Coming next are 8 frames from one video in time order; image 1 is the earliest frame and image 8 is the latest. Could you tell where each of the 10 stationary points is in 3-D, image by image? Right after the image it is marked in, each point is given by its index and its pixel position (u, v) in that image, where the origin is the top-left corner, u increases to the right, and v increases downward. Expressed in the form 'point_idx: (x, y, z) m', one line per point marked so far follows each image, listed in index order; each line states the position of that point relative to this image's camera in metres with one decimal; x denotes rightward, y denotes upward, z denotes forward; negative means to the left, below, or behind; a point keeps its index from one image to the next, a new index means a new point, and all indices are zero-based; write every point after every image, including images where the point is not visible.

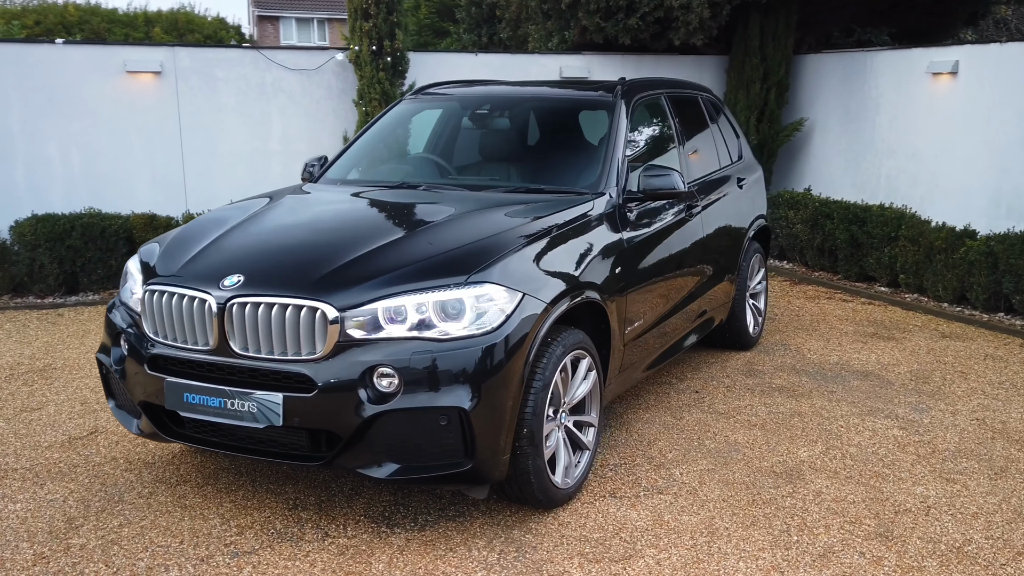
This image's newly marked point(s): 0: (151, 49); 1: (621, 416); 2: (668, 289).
0: (-3.1, +2.1, +8.2) m
1: (+0.5, -0.6, +4.3) m
2: (+0.7, 0.0, +4.4) m
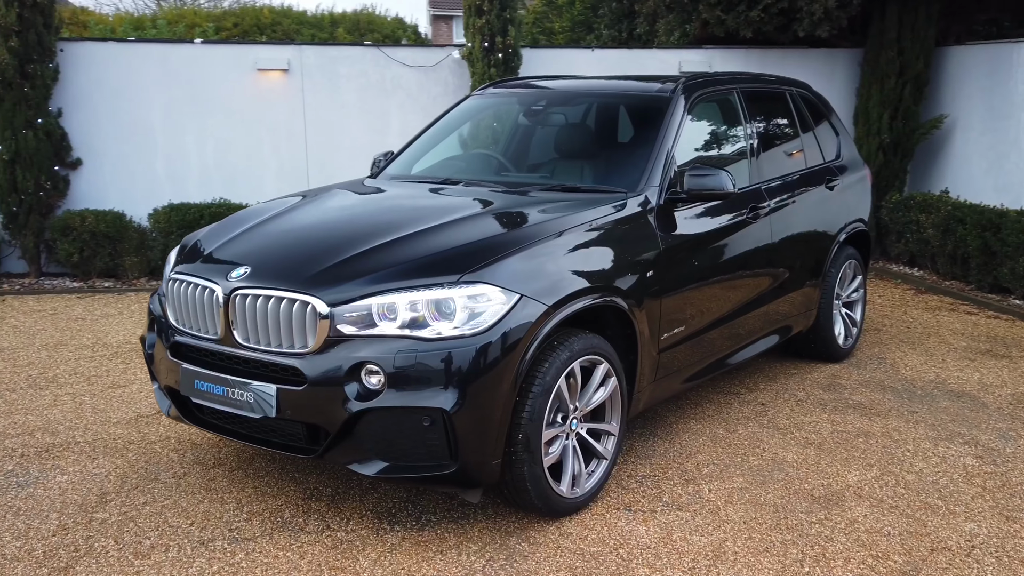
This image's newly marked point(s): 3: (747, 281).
0: (-2.1, +2.2, +8.6) m
1: (+0.7, -0.6, +4.1) m
2: (+1.0, 0.0, +4.2) m
3: (+1.1, +0.1, +4.4) m
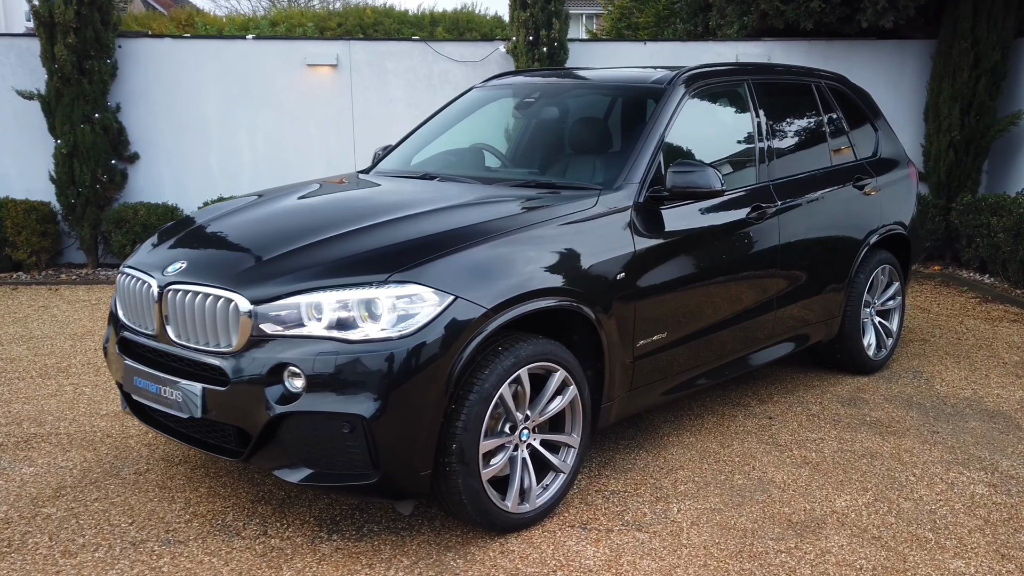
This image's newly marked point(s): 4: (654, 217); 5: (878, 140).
0: (-1.7, +2.2, +8.6) m
1: (+0.6, -0.6, +3.9) m
2: (+0.9, 0.0, +3.9) m
3: (+1.0, 0.0, +4.1) m
4: (+0.5, +0.3, +3.5) m
5: (+2.0, +0.8, +5.2) m
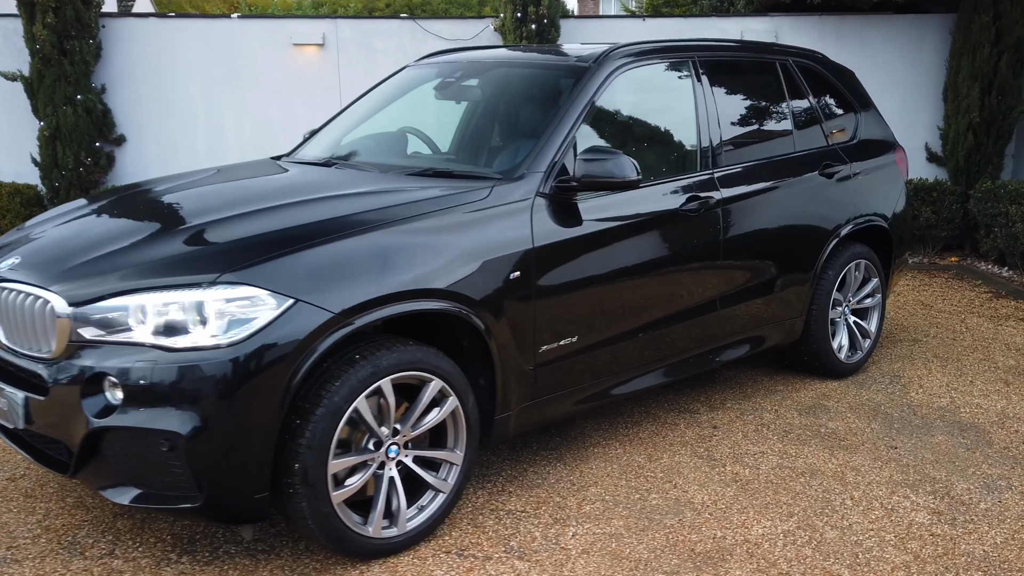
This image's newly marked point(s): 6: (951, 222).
0: (-1.7, +2.3, +8.3) m
1: (+0.3, -0.6, +3.6) m
2: (+0.6, 0.0, +3.6) m
3: (+0.7, +0.1, +3.7) m
4: (+0.1, +0.3, +3.2) m
5: (+1.7, +0.8, +4.8) m
6: (+3.6, +0.5, +7.8) m
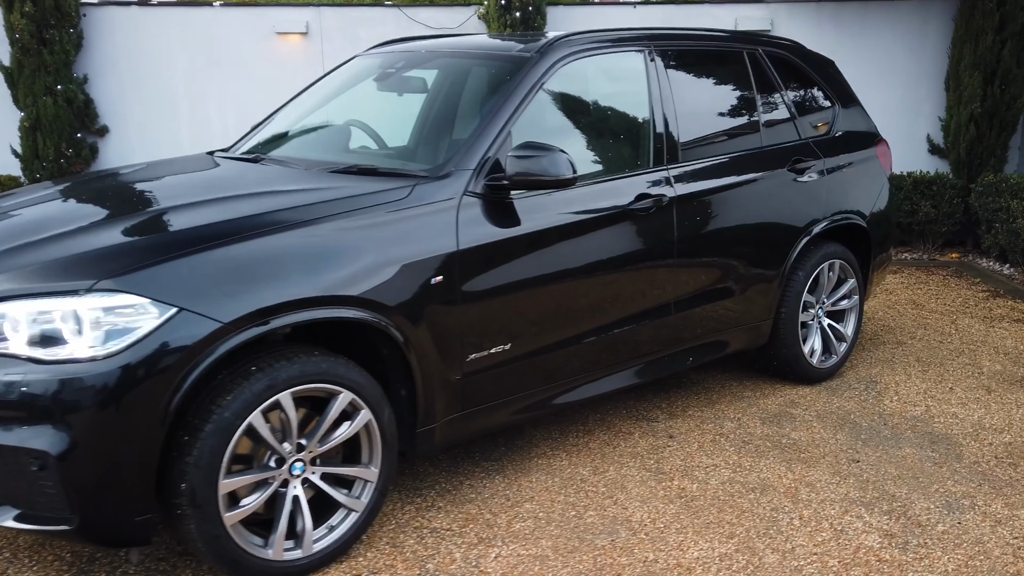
0: (-1.8, +2.4, +8.1) m
1: (0.0, -0.6, +3.4) m
2: (+0.4, 0.0, +3.4) m
3: (+0.5, 0.0, +3.5) m
4: (-0.1, +0.2, +3.0) m
5: (+1.5, +0.8, +4.6) m
6: (+3.5, +0.6, +7.5) m
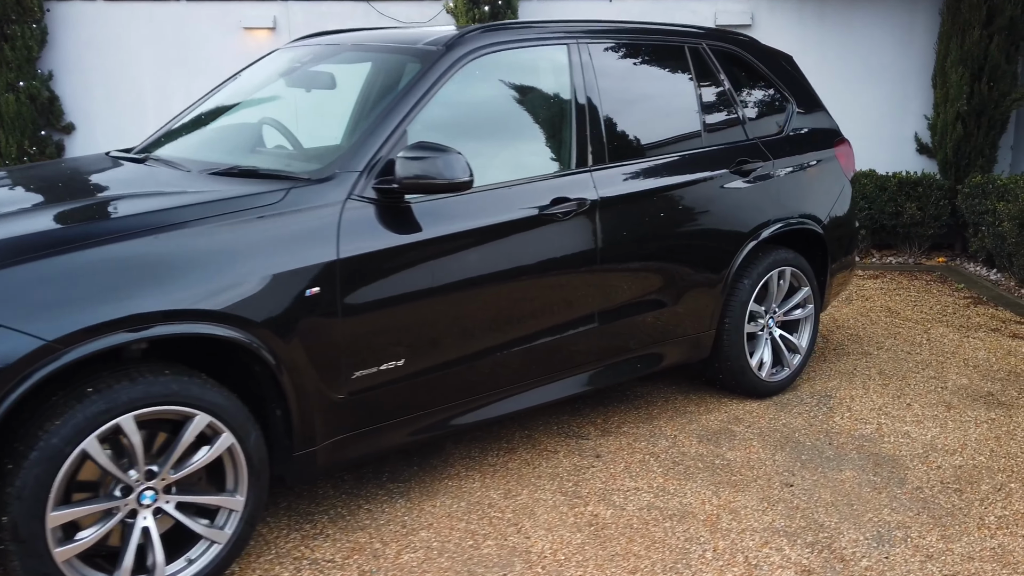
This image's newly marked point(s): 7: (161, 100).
0: (-2.0, +2.4, +7.9) m
1: (-0.3, -0.7, +3.2) m
2: (+0.1, 0.0, +3.2) m
3: (+0.2, 0.0, +3.3) m
4: (-0.4, +0.2, +2.8) m
5: (+1.2, +0.8, +4.3) m
6: (+3.2, +0.5, +7.2) m
7: (-2.9, +1.6, +8.0) m
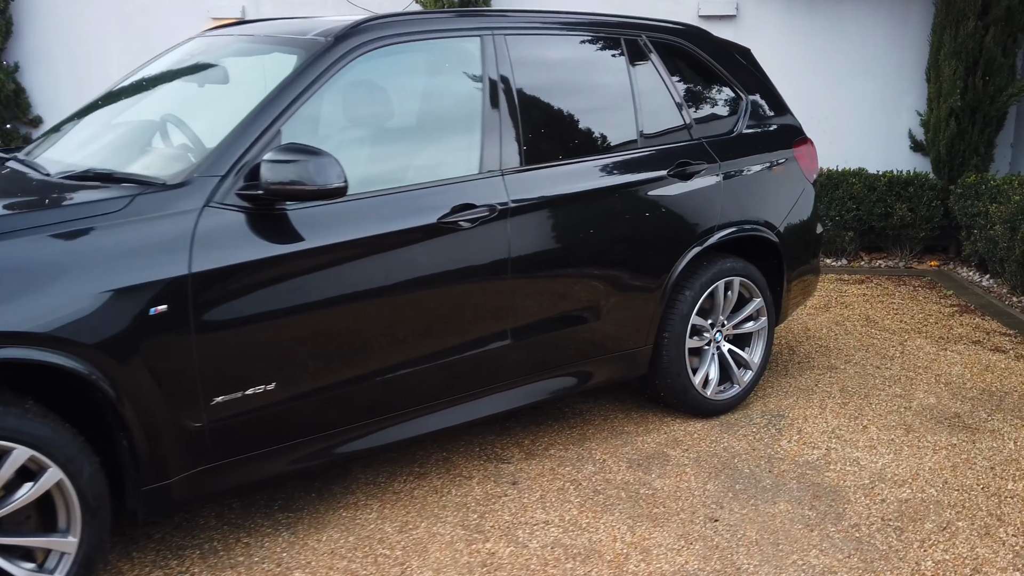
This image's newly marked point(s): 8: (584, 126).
0: (-2.2, +2.4, +7.7) m
1: (-0.6, -0.7, +2.9) m
2: (-0.2, -0.1, +2.9) m
3: (-0.1, 0.0, +3.0) m
4: (-0.7, +0.2, +2.5) m
5: (+1.0, +0.7, +4.0) m
6: (+3.0, +0.5, +6.9) m
7: (-3.1, +1.6, +7.8) m
8: (+0.3, +0.6, +3.4) m
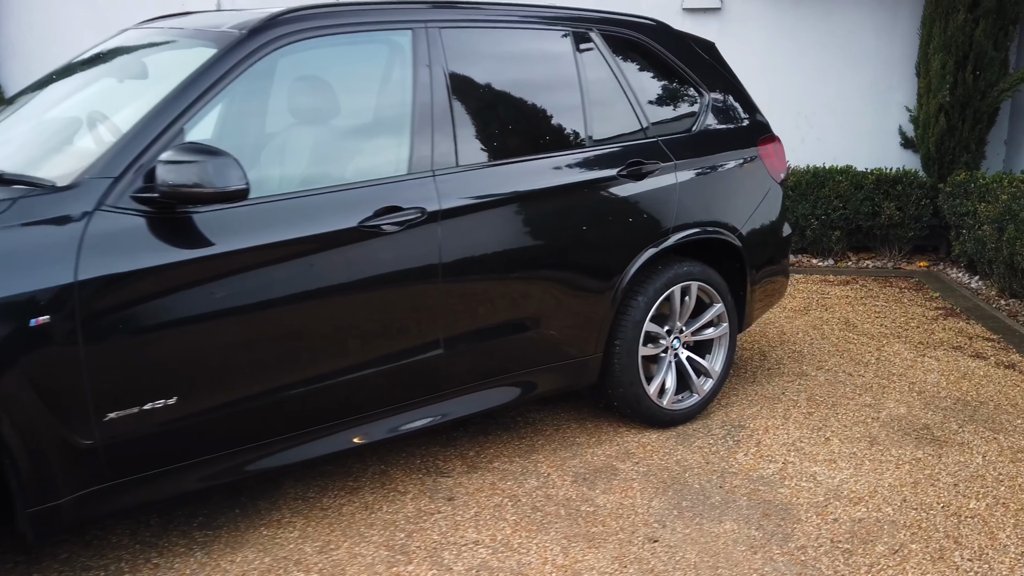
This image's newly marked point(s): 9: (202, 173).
0: (-2.4, +2.4, +7.6) m
1: (-0.8, -0.7, +2.8) m
2: (-0.5, -0.1, +2.8) m
3: (-0.3, -0.1, +2.9) m
4: (-0.9, +0.1, +2.4) m
5: (+0.8, +0.7, +3.8) m
6: (+2.9, +0.5, +6.7) m
7: (-3.3, +1.6, +7.7) m
8: (+0.1, +0.6, +3.3) m
9: (-0.7, +0.3, +2.3) m
